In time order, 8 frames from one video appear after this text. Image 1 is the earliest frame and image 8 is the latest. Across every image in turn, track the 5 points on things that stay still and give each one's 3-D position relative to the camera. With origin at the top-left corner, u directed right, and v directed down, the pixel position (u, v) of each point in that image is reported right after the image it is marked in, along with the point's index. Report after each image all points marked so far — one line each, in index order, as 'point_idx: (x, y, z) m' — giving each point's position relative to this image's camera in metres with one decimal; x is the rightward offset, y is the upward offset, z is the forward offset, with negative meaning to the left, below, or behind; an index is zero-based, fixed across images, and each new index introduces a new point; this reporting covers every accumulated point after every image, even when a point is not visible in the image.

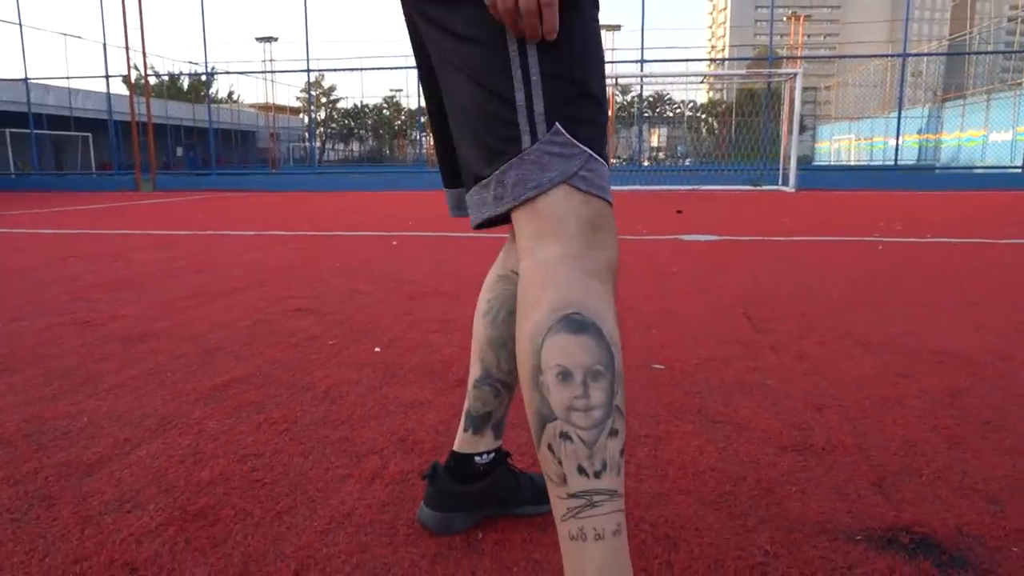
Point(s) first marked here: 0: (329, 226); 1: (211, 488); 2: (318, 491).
0: (-2.4, +0.9, +9.4) m
1: (-0.6, -0.4, +1.5) m
2: (-0.4, -0.4, +1.5) m
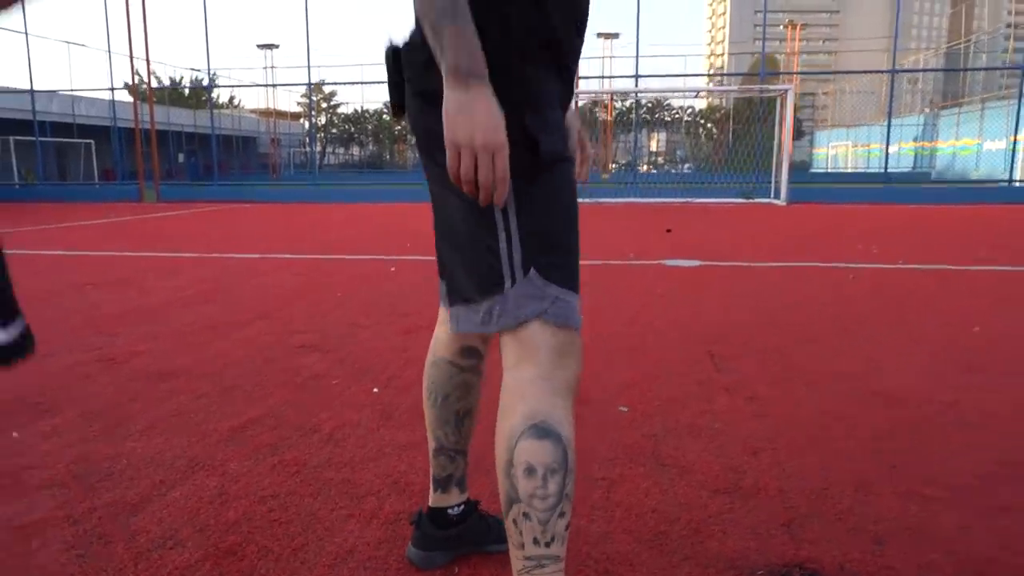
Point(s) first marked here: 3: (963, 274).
0: (-2.5, +0.7, +9.7) m
1: (-0.7, -0.6, +1.8) m
2: (-0.5, -0.6, +1.8) m
3: (+3.6, +0.1, +5.8) m
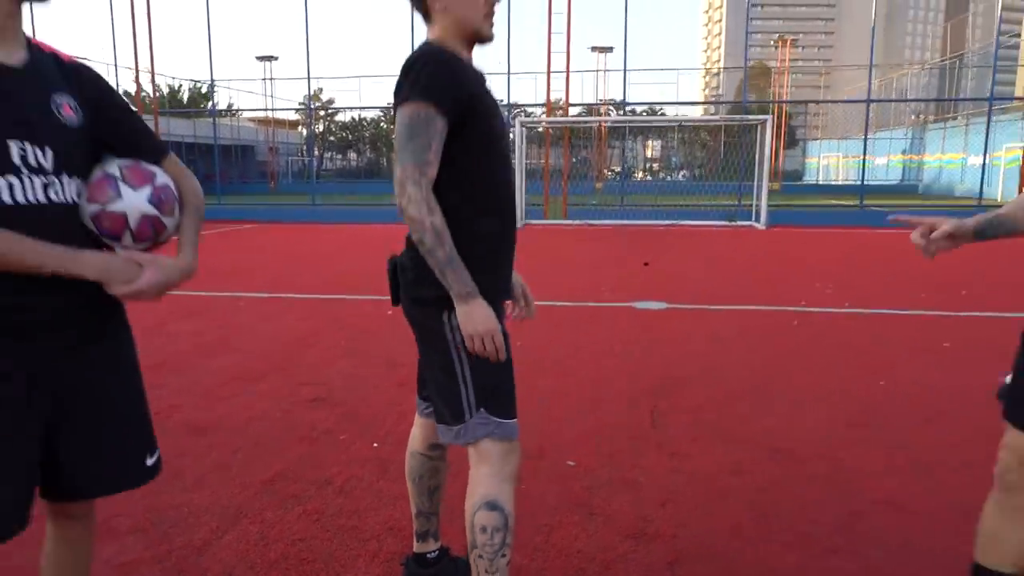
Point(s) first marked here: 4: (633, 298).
0: (-2.6, +0.4, +10.4) m
1: (-0.8, -0.9, +2.5) m
2: (-0.6, -0.9, +2.5) m
3: (+3.5, -0.3, +6.5) m
4: (+1.3, -0.1, +8.1) m
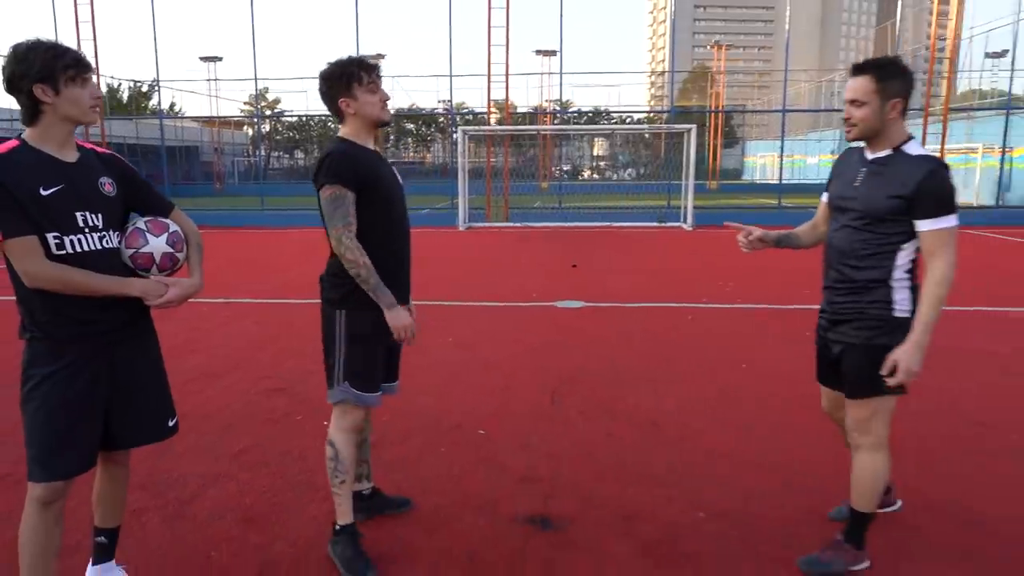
0: (-3.6, +0.3, +11.1) m
1: (-1.2, -1.0, +3.3) m
2: (-1.0, -1.0, +3.3) m
3: (+2.8, -0.3, +7.6) m
4: (+0.6, -0.1, +9.0) m
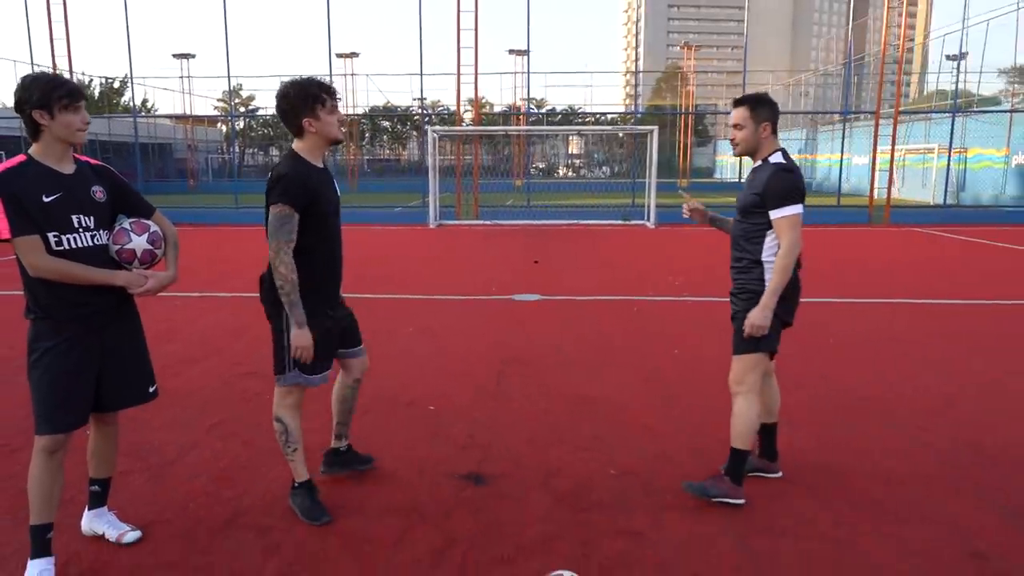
0: (-4.1, +0.4, +11.5) m
1: (-1.5, -0.9, +3.8) m
2: (-1.3, -0.9, +3.8) m
3: (+2.4, -0.2, +8.2) m
4: (+0.1, -0.1, +9.6) m
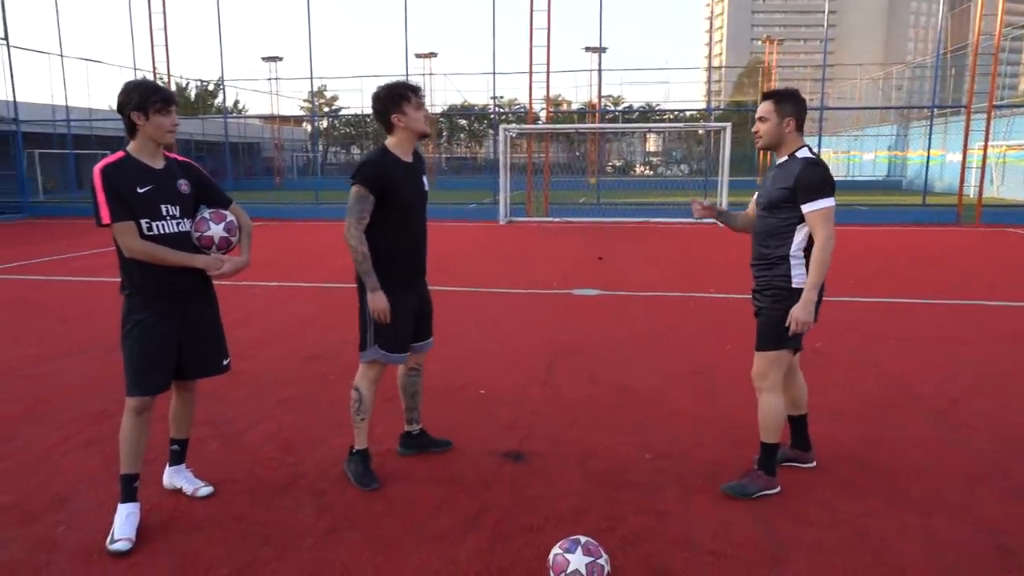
0: (-3.1, +0.5, +12.1) m
1: (-1.3, -0.9, +4.1) m
2: (-1.1, -0.9, +4.1) m
3: (+3.0, -0.2, +8.2) m
4: (+0.9, 0.0, +9.7) m
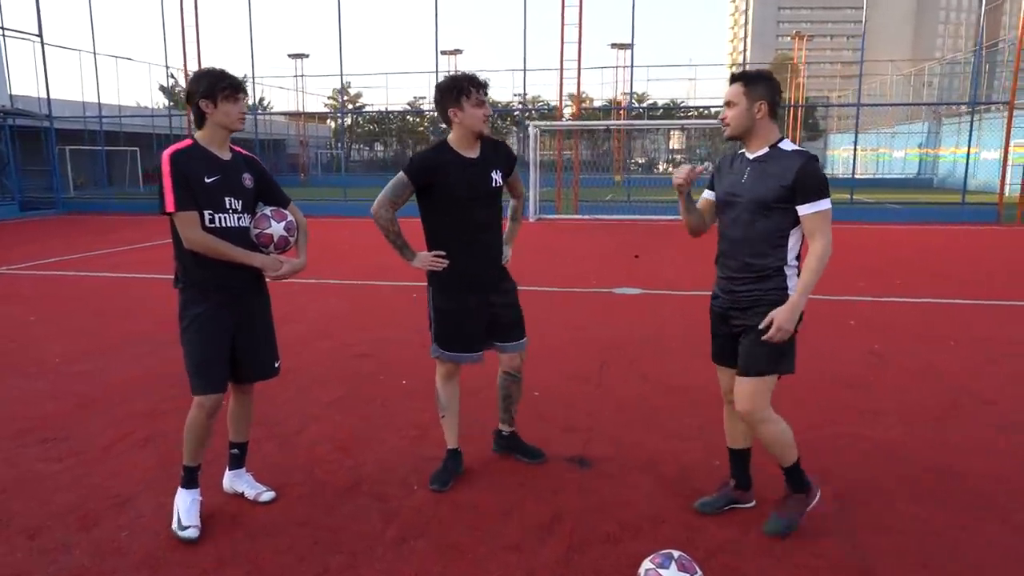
0: (-2.5, +0.6, +12.0) m
1: (-0.9, -0.8, +4.0) m
2: (-0.7, -0.8, +4.0) m
3: (+3.5, -0.2, +7.9) m
4: (+1.4, 0.0, +9.6) m
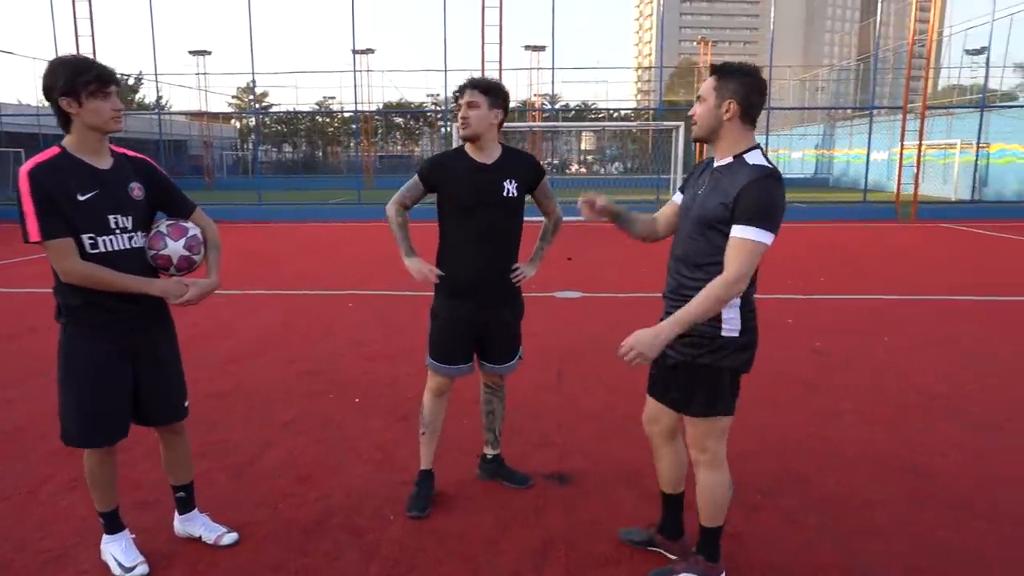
0: (-3.6, +0.4, +11.5) m
1: (-1.1, -0.9, +3.7) m
2: (-0.9, -0.9, +3.8) m
3: (+2.9, -0.2, +8.1) m
4: (+0.6, 0.0, +9.5) m
